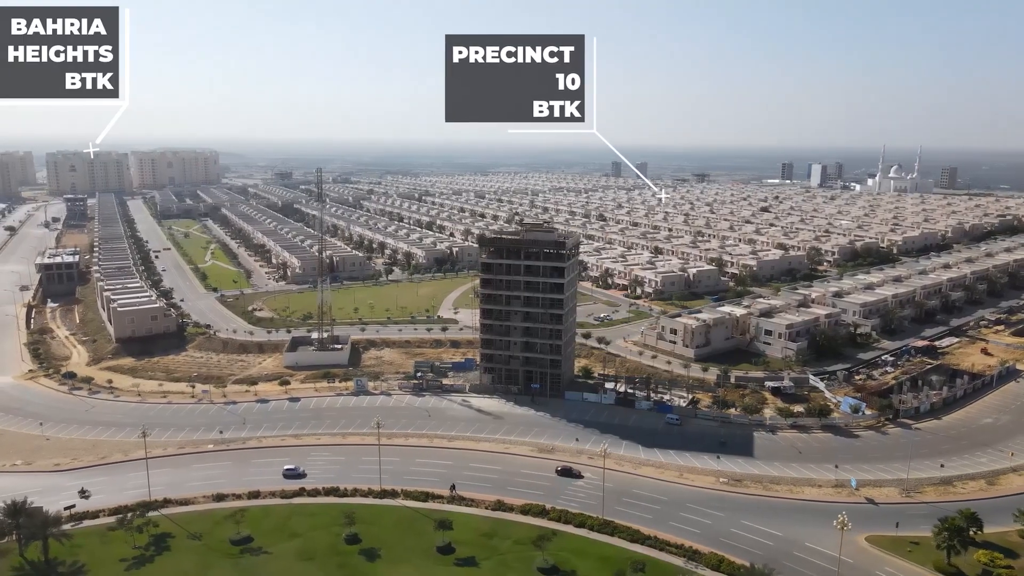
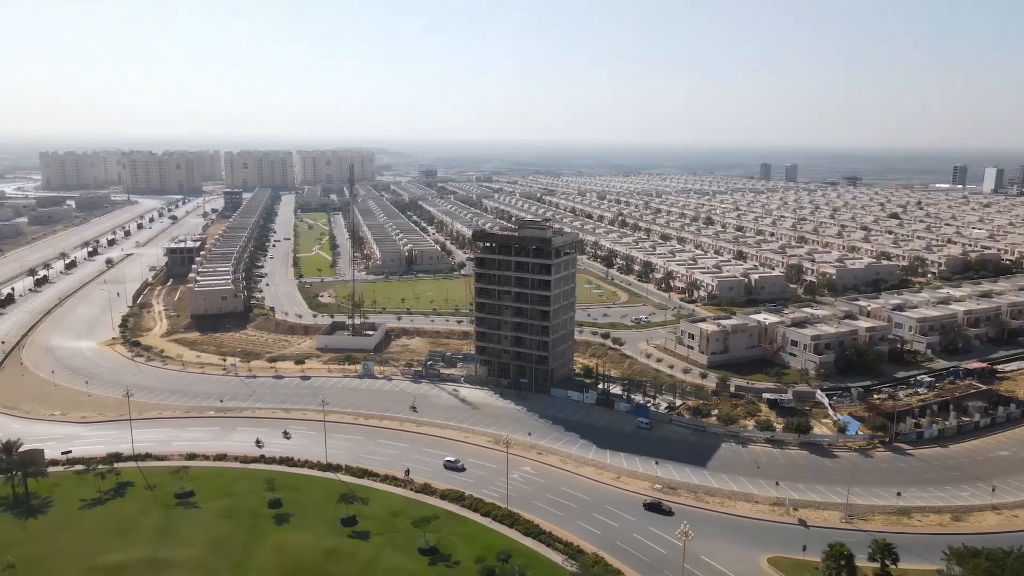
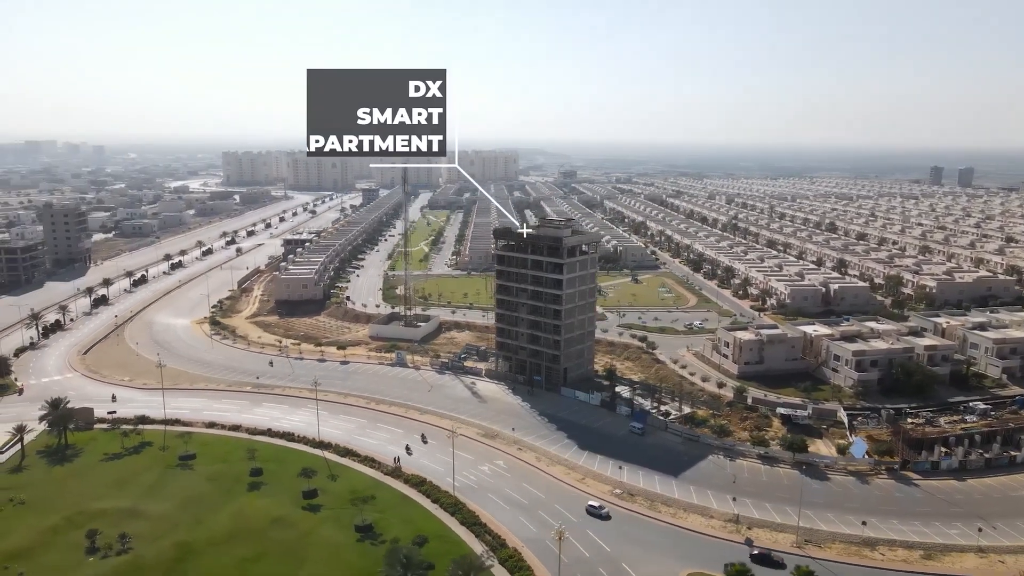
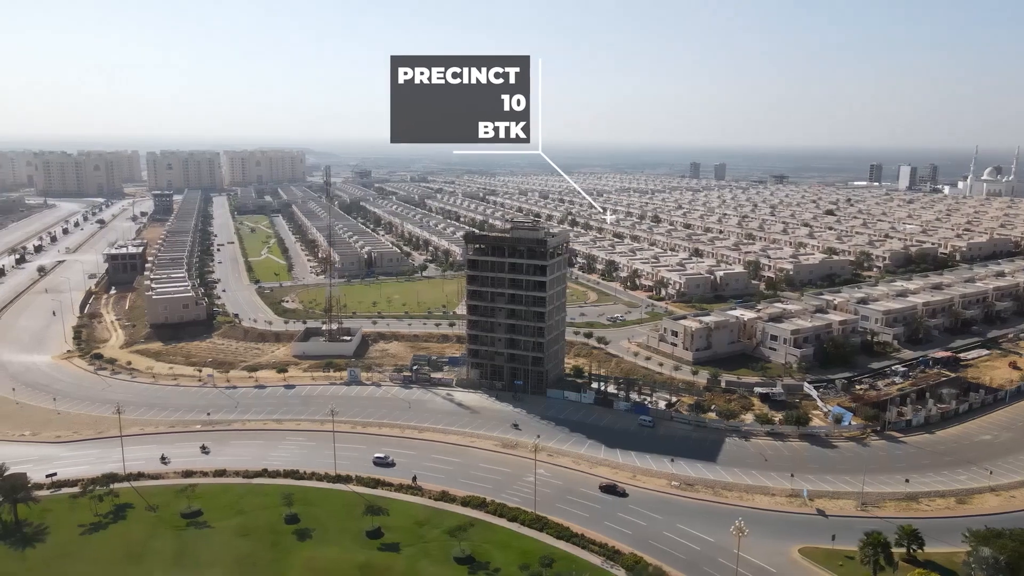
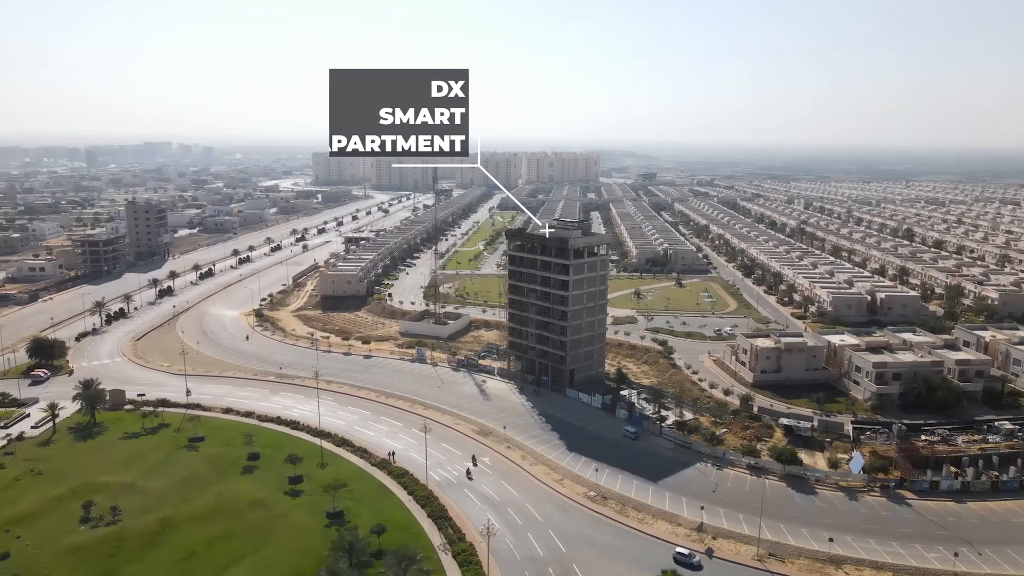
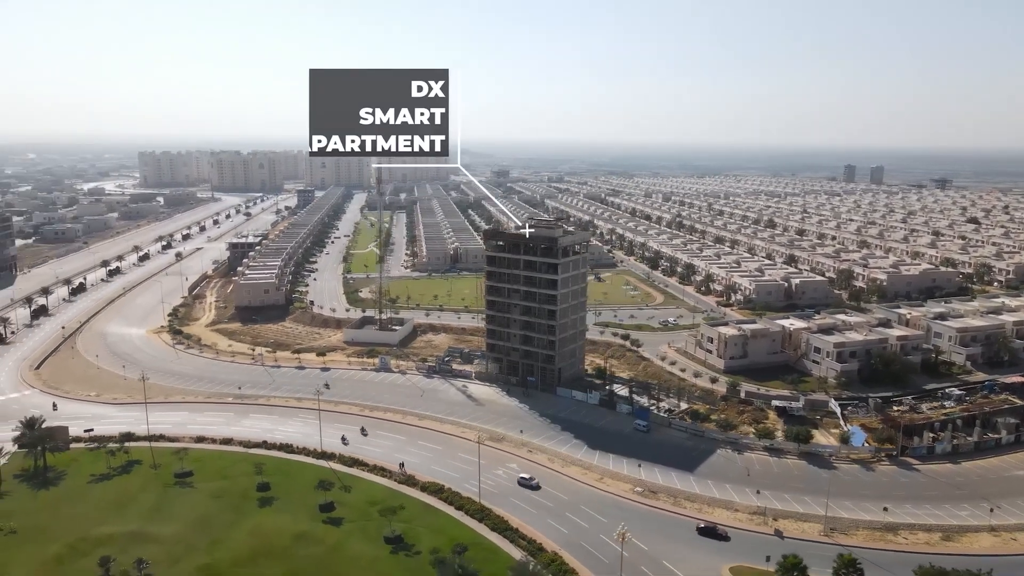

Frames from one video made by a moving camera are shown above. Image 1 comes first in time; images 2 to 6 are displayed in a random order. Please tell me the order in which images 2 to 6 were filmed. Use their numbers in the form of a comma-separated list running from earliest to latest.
4, 2, 6, 3, 5
